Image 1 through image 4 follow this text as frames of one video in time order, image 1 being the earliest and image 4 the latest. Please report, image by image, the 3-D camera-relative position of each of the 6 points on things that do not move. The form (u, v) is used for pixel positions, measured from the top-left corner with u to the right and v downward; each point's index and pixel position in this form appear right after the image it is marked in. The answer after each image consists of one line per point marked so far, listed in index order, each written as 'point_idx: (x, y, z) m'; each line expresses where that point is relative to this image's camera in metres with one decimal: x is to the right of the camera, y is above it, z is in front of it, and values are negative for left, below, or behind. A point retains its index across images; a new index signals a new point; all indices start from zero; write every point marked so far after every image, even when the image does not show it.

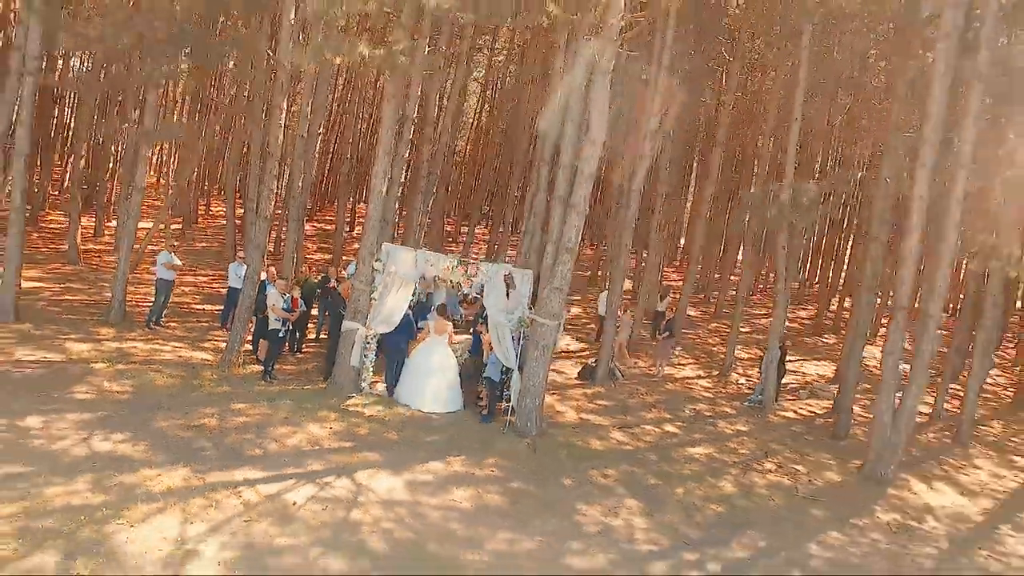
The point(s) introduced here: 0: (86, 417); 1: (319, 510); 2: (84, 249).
0: (-4.2, -1.3, +7.0) m
1: (-1.6, -1.8, +5.9) m
2: (-9.9, +0.9, +16.4) m
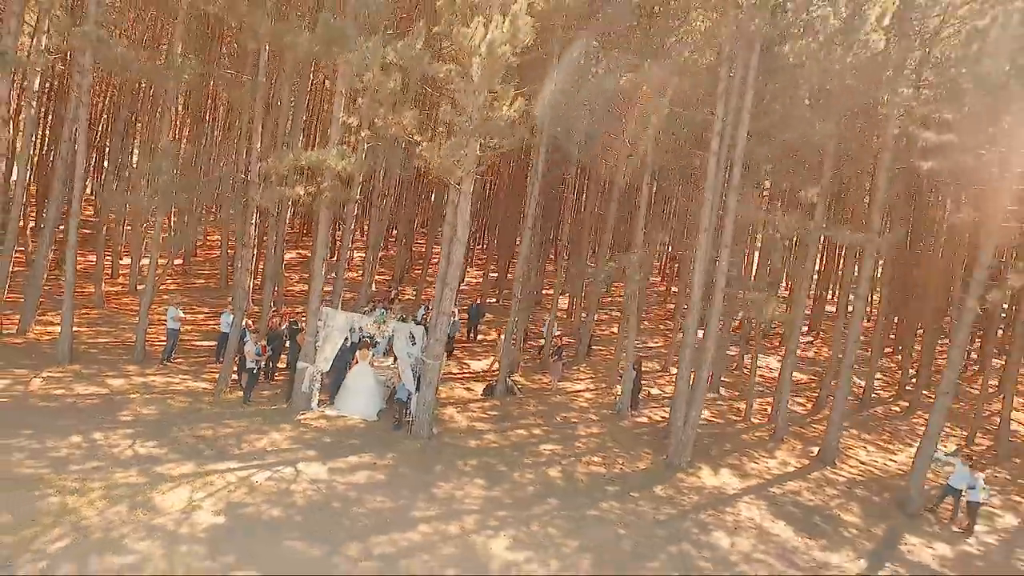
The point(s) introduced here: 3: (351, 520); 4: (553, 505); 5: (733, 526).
0: (-6.0, -2.2, +11.1) m
1: (-3.4, -2.8, +10.0) m
2: (-11.7, -0.1, +20.5) m
3: (-2.1, -3.0, +9.4) m
4: (+0.6, -3.4, +11.0) m
5: (+3.5, -3.8, +11.4) m
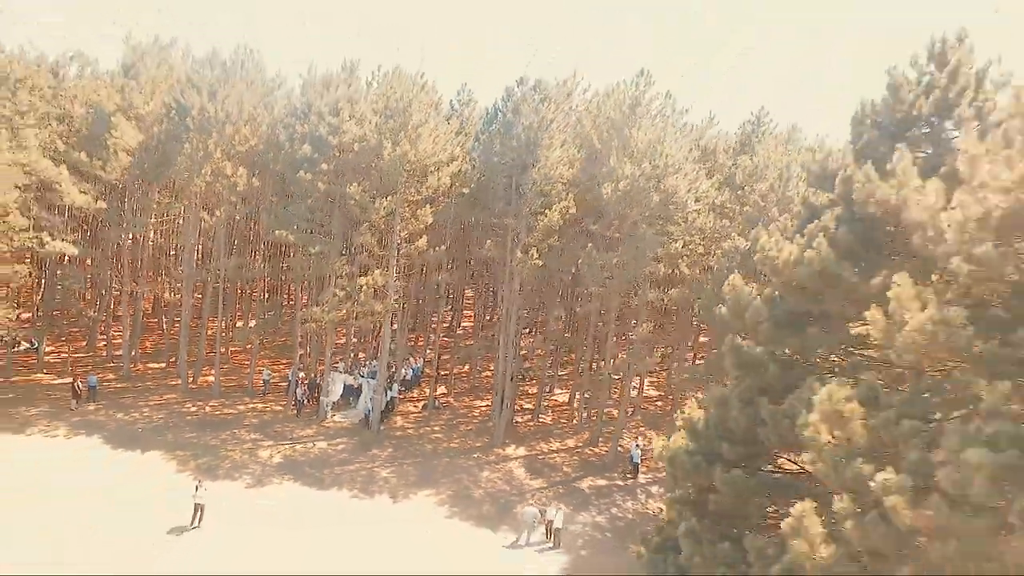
0: (-10.0, -5.3, +26.9) m
1: (-7.6, -5.8, +25.6) m
2: (-14.6, -3.3, +37.0) m
3: (-6.4, -6.0, +24.8) m
4: (-3.5, -6.3, +26.0) m
5: (-0.6, -6.6, +26.0) m
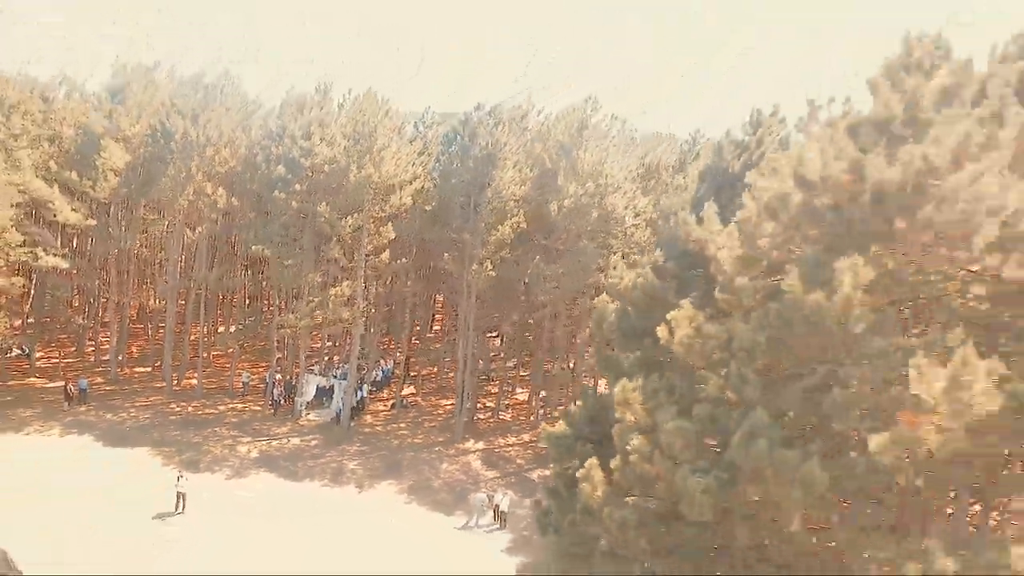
0: (-11.7, -5.7, +29.3) m
1: (-9.3, -6.2, +28.0) m
2: (-16.5, -3.7, +39.3) m
3: (-8.1, -6.4, +27.2) m
4: (-5.1, -6.6, +28.5) m
5: (-2.2, -6.9, +28.5) m
